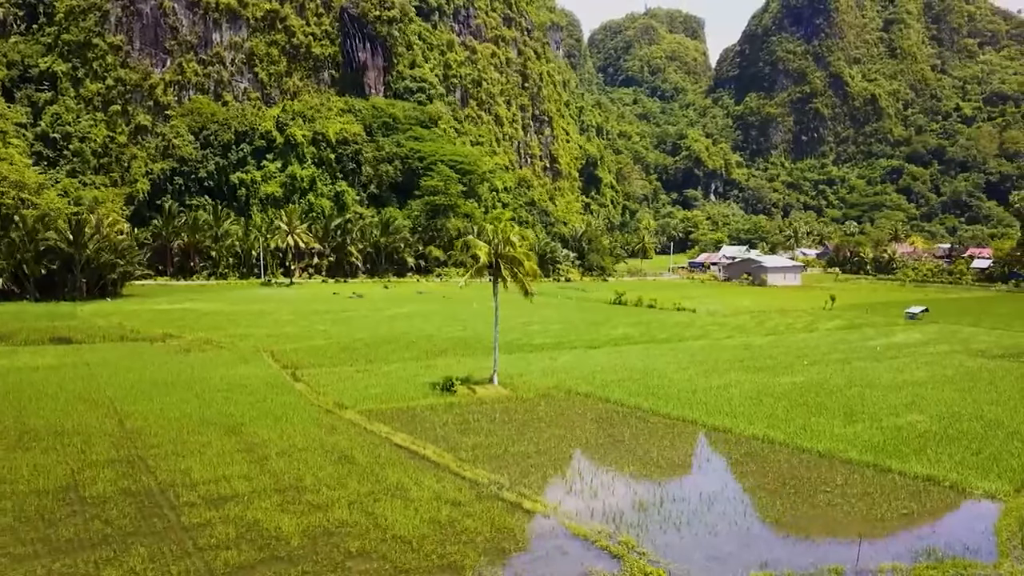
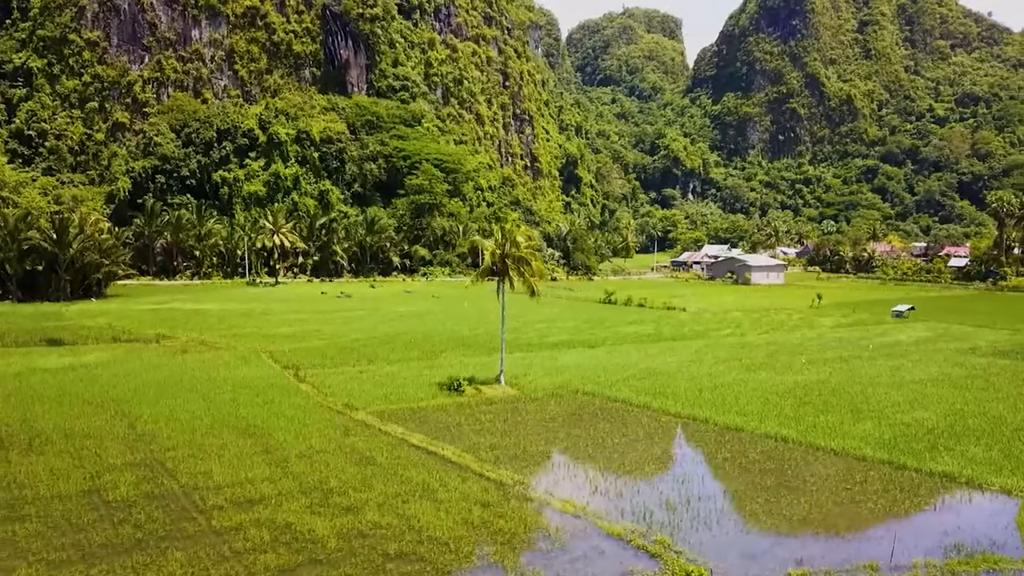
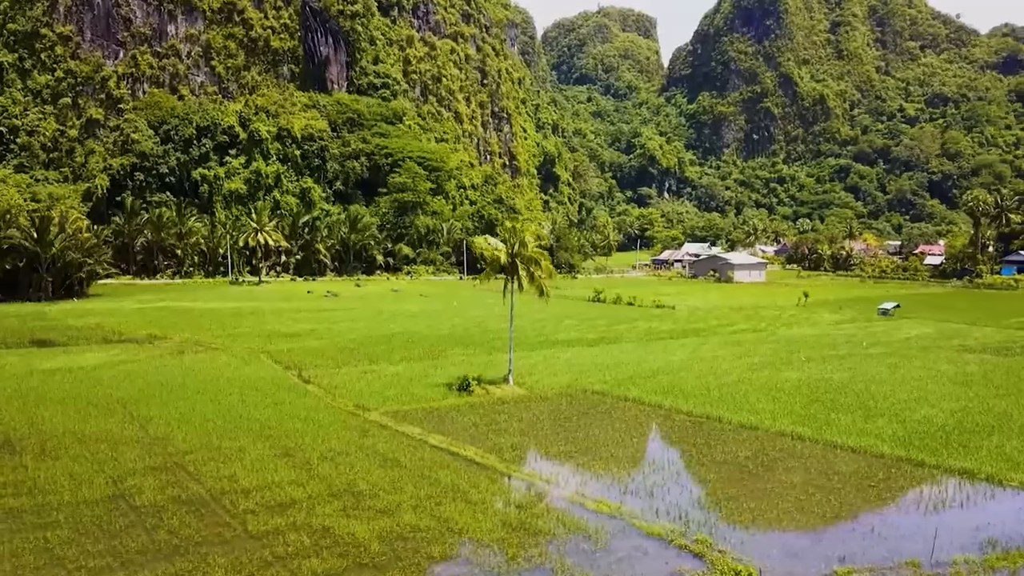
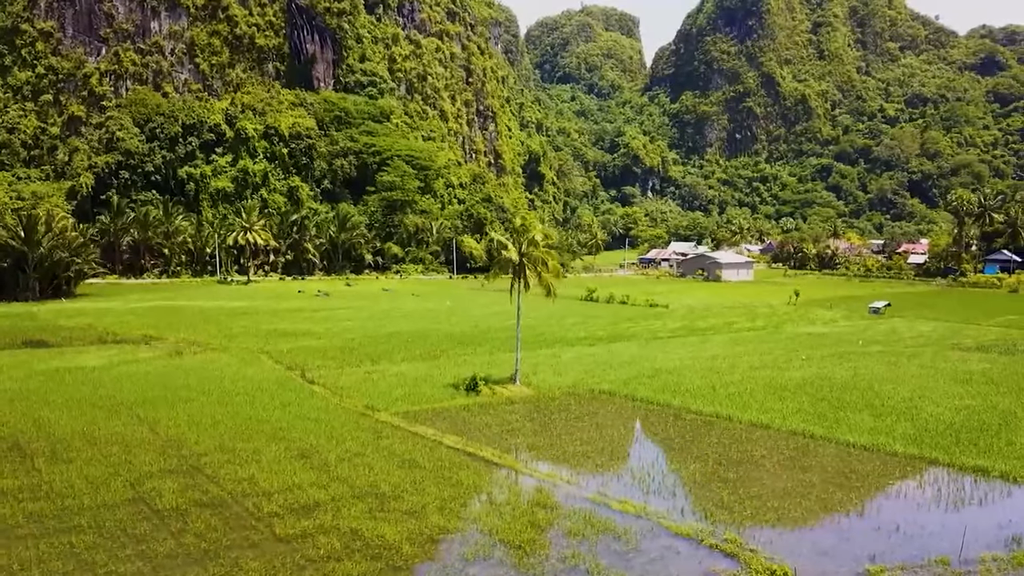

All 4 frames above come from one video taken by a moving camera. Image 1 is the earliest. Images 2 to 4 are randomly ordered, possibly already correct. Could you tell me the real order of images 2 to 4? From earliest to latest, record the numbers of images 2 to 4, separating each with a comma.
2, 3, 4
